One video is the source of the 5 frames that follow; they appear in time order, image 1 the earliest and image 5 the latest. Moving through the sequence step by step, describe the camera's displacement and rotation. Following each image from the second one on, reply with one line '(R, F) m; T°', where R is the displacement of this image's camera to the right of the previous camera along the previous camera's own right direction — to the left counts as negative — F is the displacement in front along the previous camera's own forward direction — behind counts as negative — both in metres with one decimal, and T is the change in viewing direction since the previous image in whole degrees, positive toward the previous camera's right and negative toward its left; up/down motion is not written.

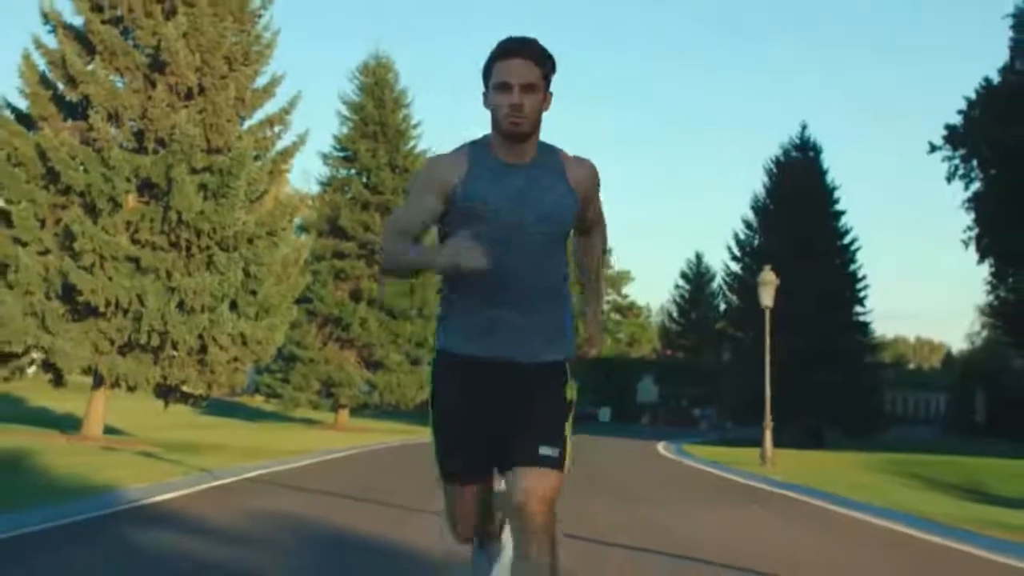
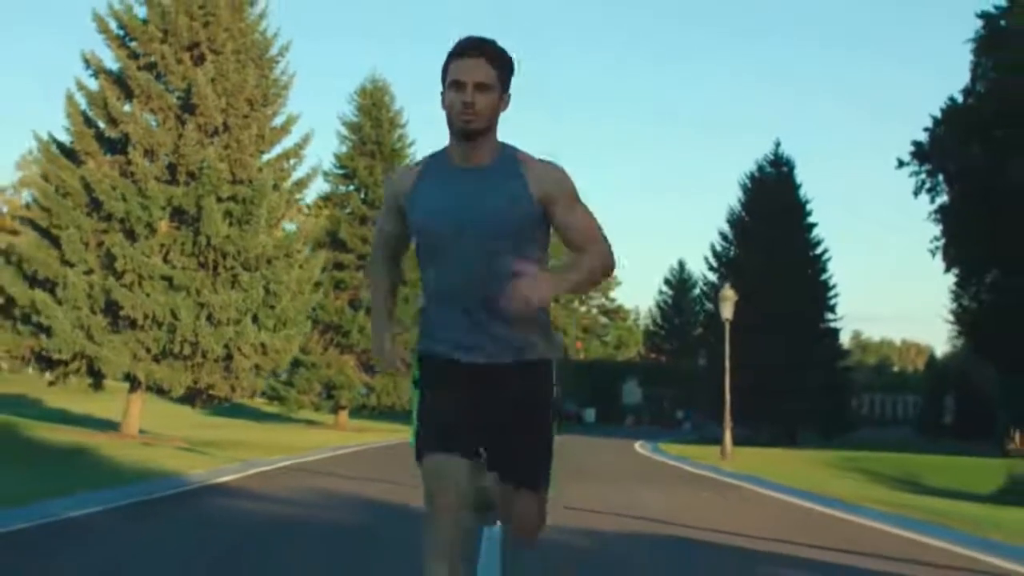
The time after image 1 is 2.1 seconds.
(0.0, -1.0) m; 0°
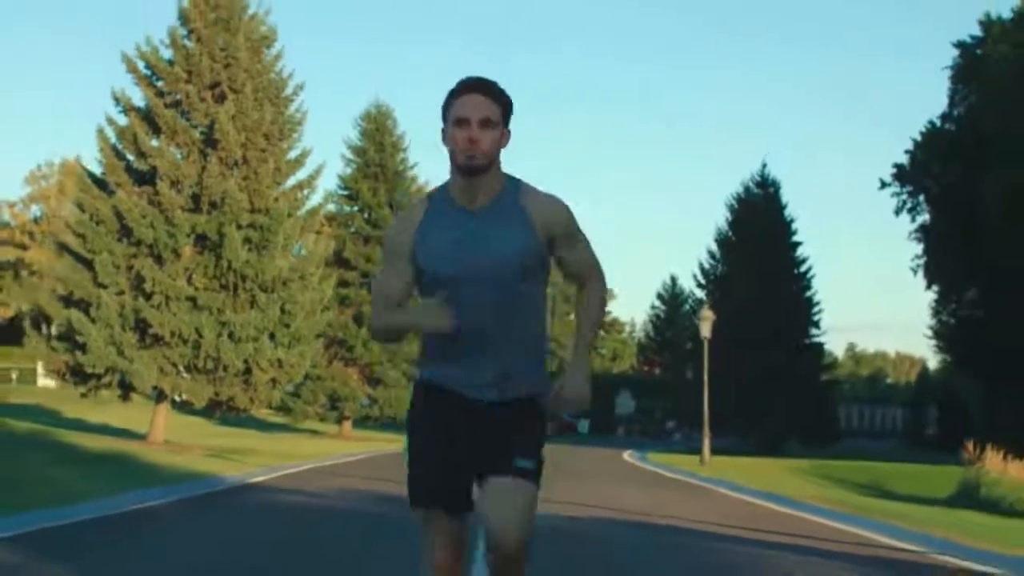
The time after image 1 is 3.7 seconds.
(0.0, -0.7) m; 0°
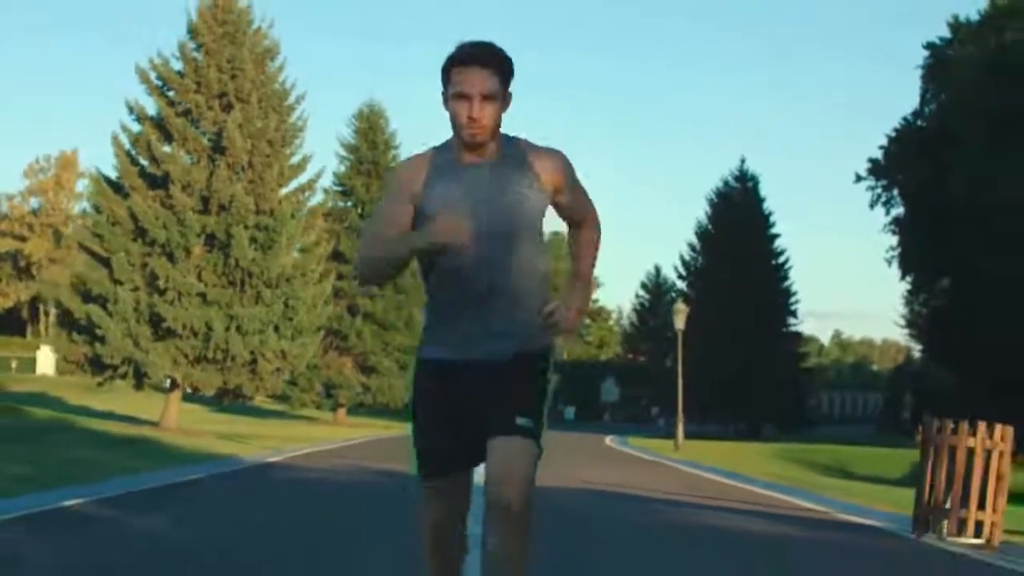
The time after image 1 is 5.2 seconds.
(0.0, -0.7) m; 0°
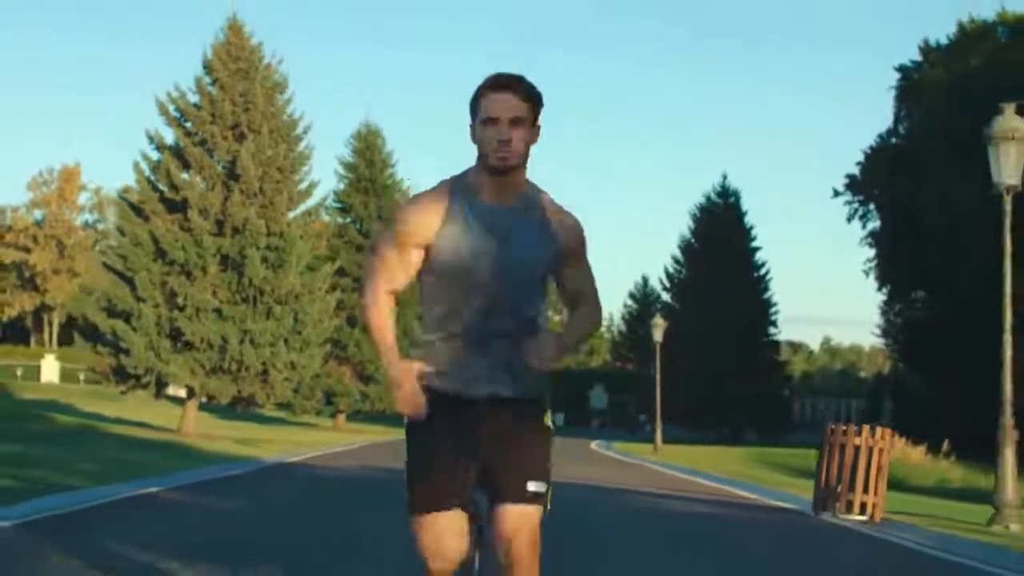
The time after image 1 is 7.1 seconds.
(0.0, -0.8) m; 0°
